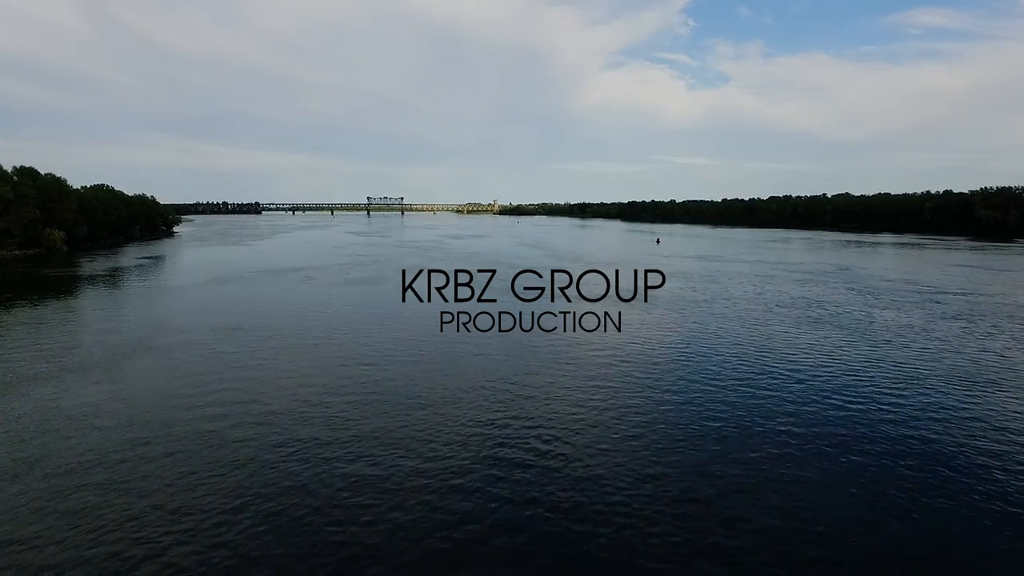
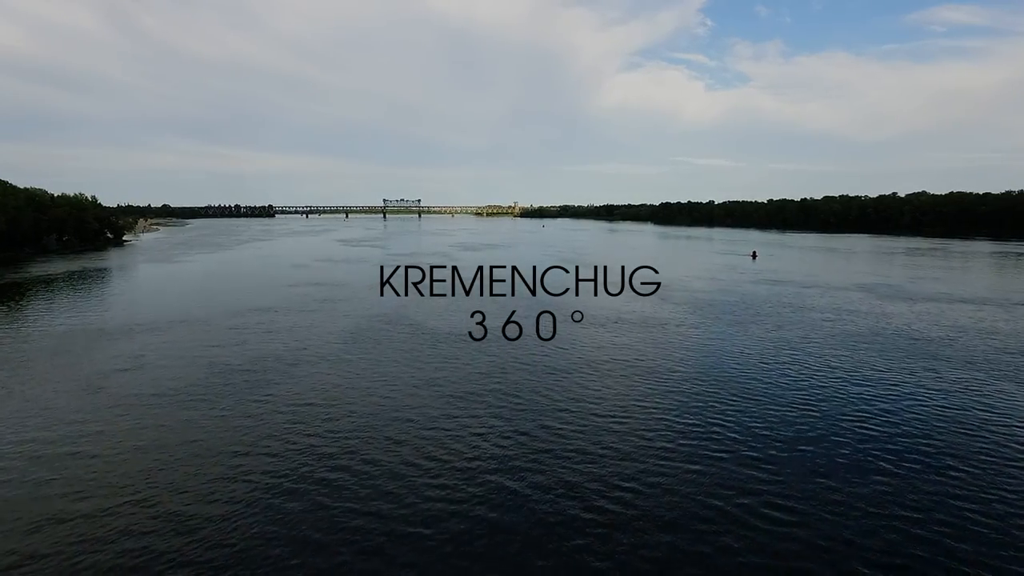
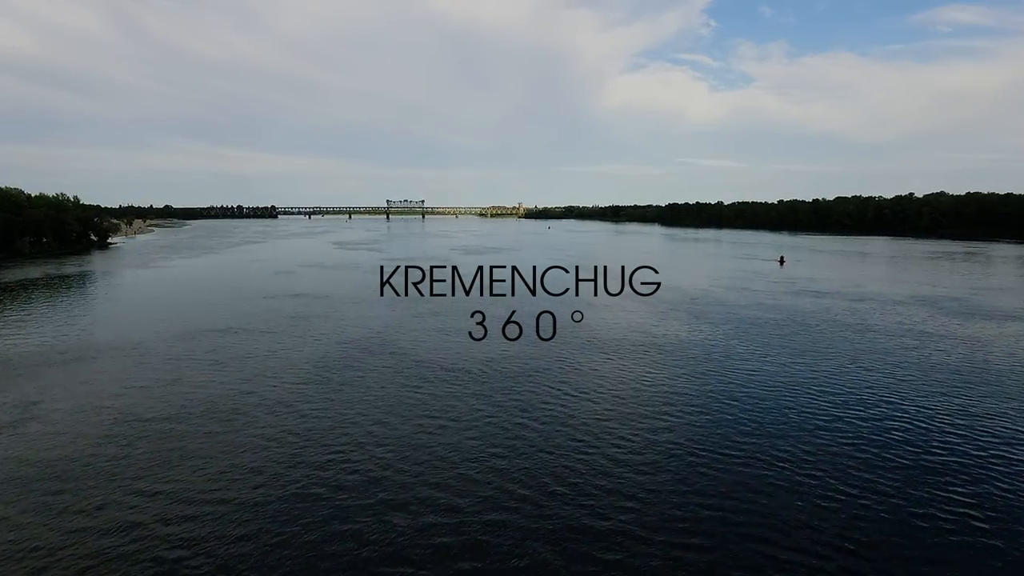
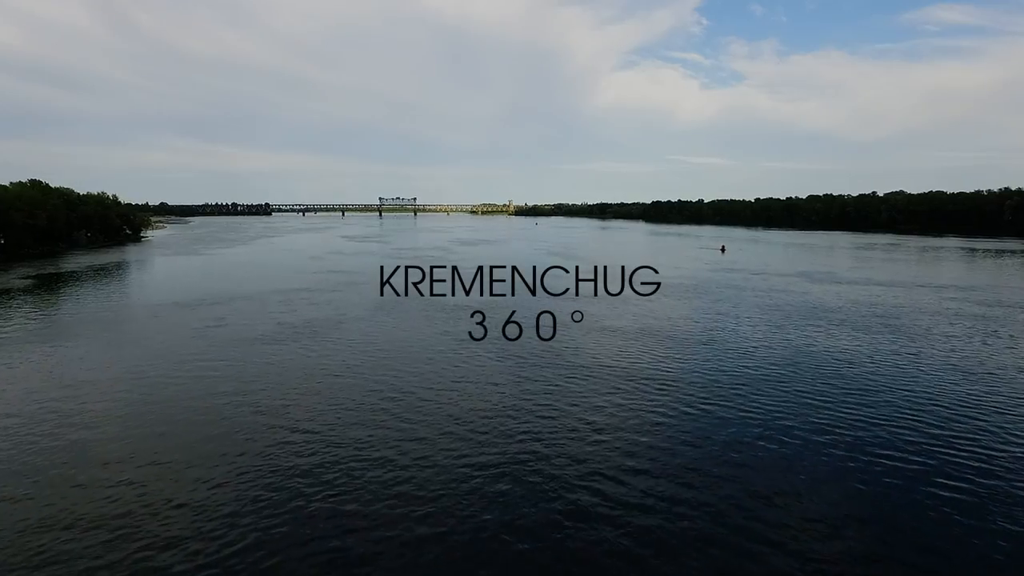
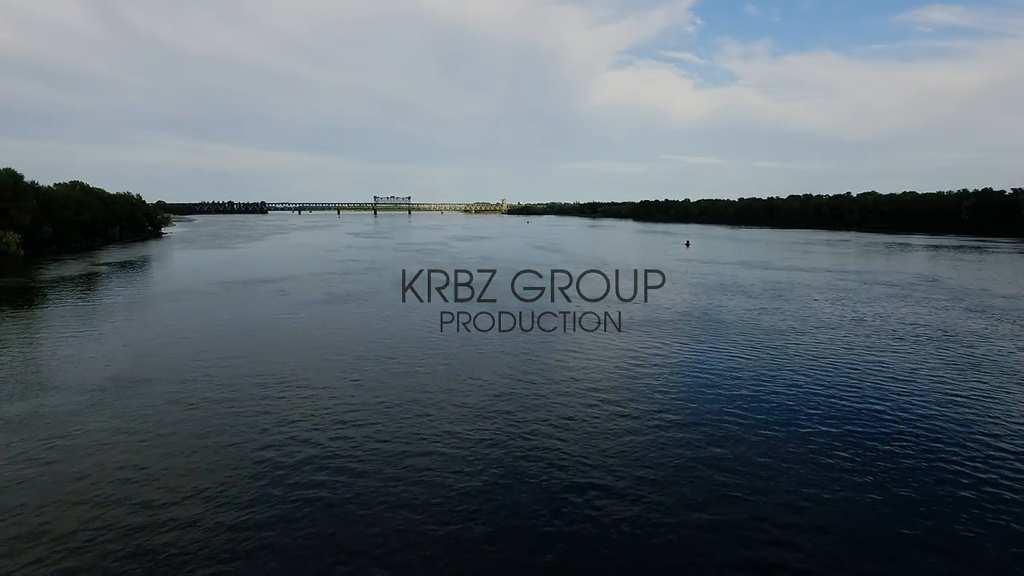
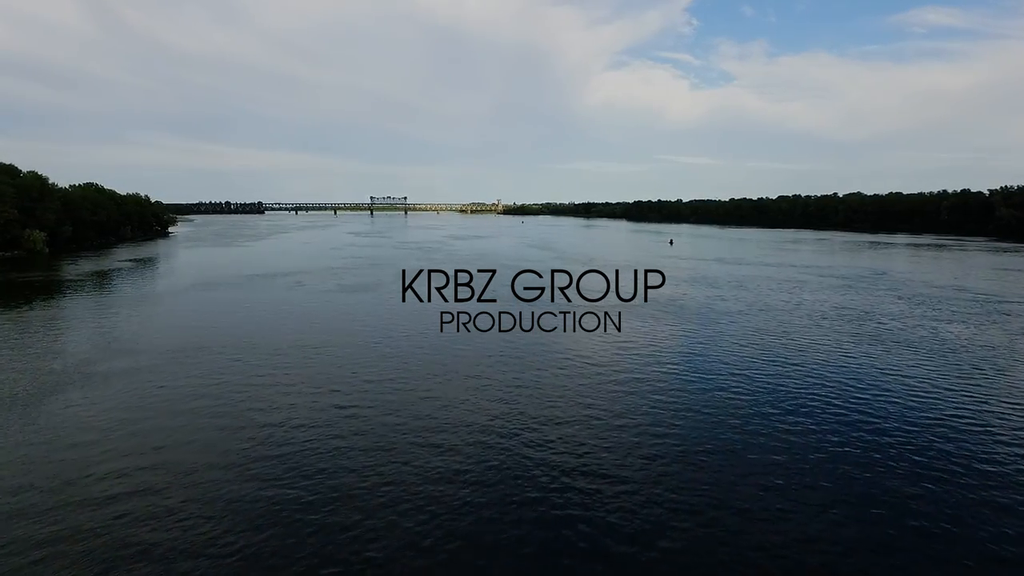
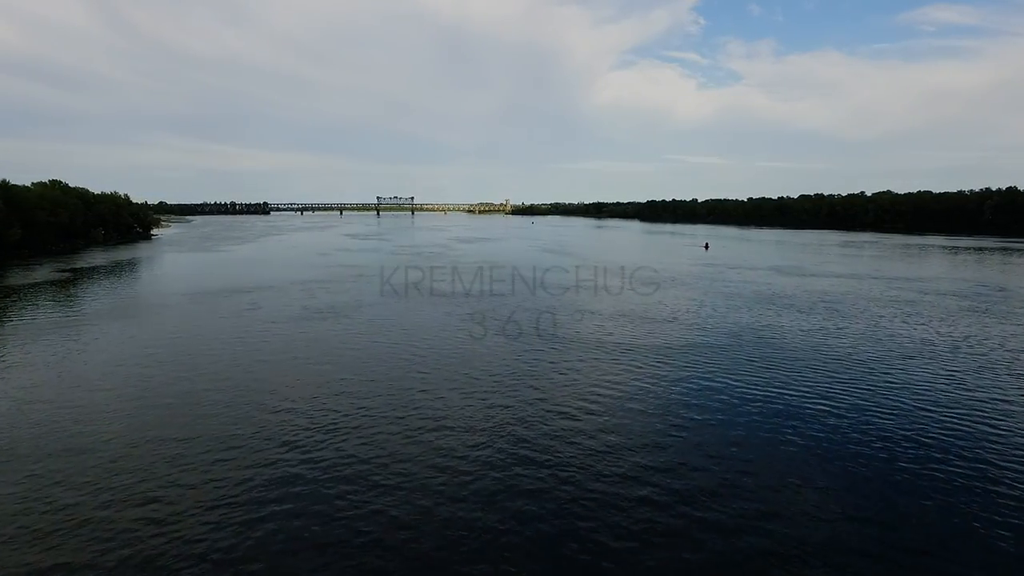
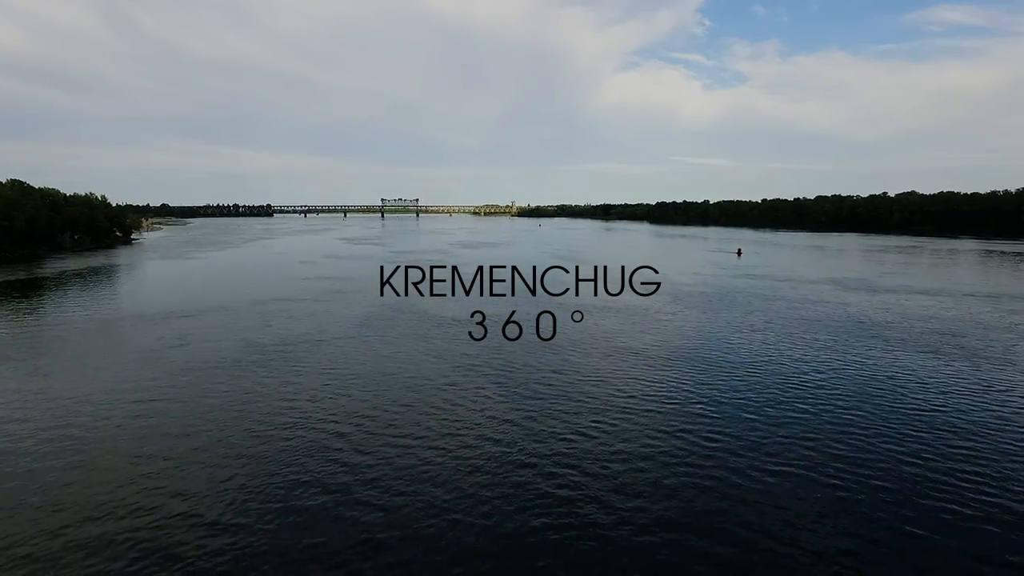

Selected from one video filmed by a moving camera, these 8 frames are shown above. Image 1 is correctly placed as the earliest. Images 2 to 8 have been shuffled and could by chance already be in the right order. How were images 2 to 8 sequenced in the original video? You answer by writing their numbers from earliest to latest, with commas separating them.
6, 5, 7, 4, 8, 2, 3
